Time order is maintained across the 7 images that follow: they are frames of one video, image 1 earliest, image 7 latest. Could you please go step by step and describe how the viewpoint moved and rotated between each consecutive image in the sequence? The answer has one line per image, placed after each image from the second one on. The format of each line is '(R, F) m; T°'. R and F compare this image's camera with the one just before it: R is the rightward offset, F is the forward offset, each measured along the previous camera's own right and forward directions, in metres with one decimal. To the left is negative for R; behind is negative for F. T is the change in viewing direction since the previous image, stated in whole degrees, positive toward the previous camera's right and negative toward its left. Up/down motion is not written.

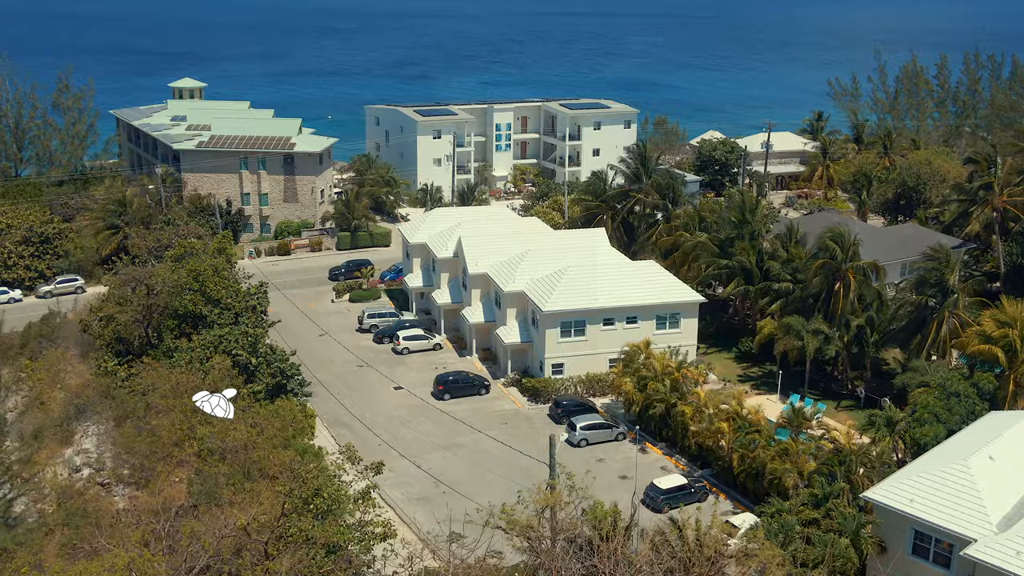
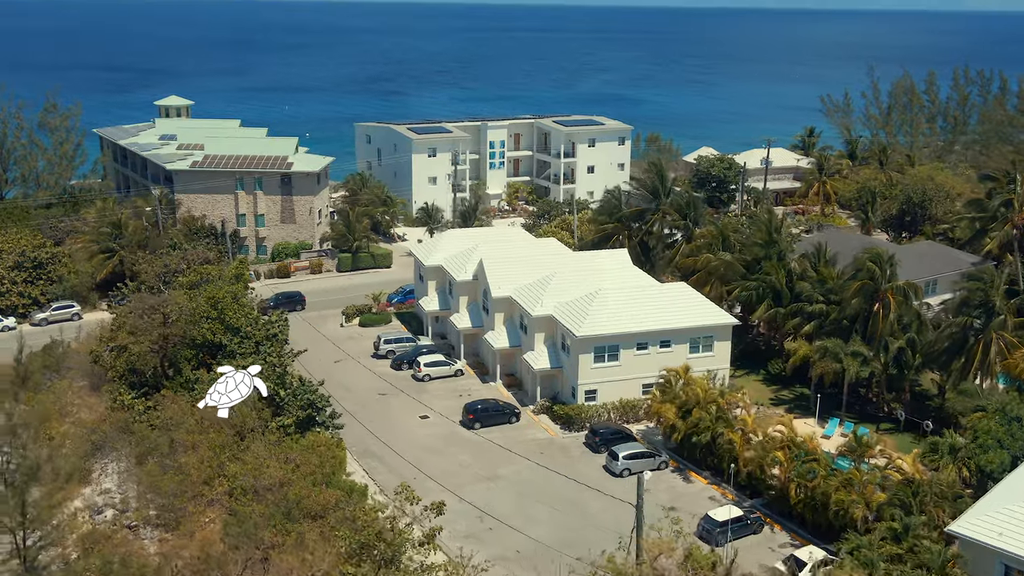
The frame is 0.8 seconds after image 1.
(-2.3, +1.1) m; +2°
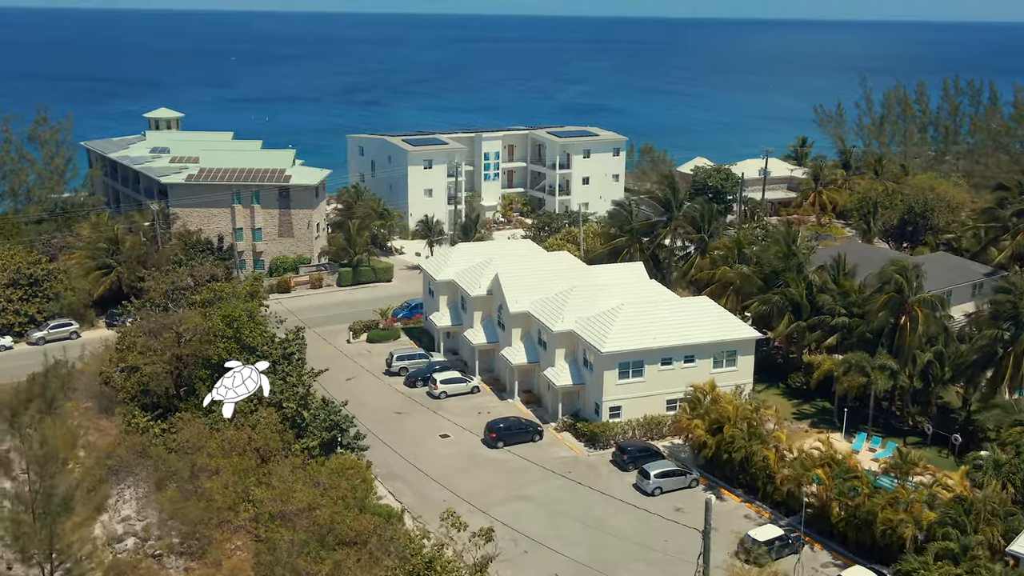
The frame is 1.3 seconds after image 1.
(-1.7, +0.7) m; +2°
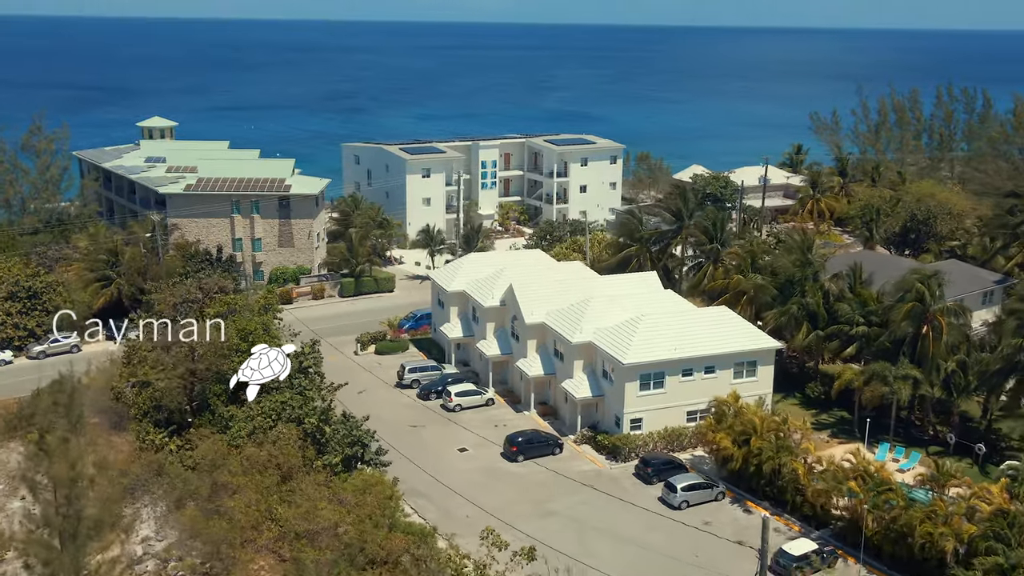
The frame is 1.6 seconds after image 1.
(-1.3, +0.5) m; +1°
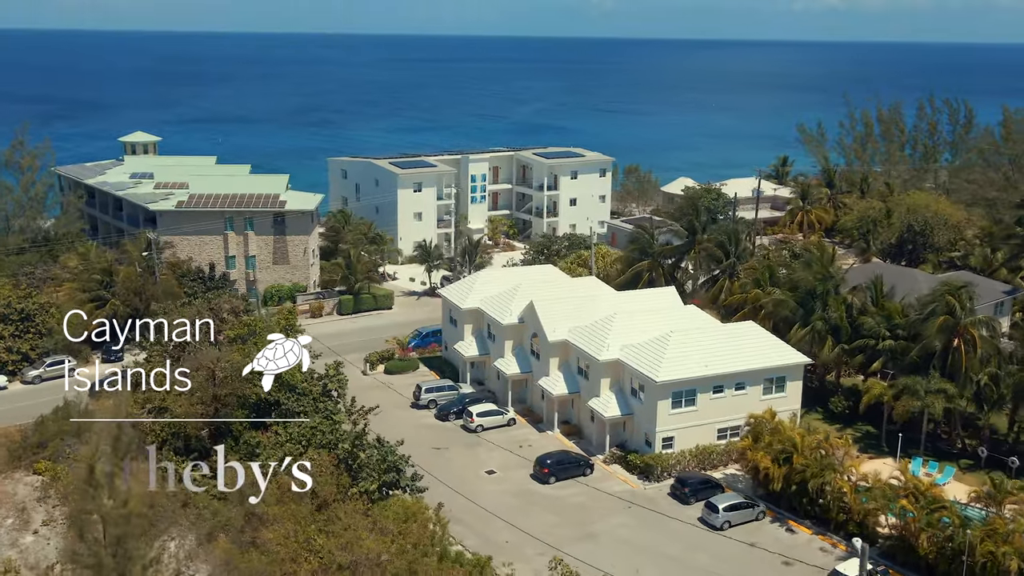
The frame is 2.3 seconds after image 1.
(-2.3, +0.8) m; +2°
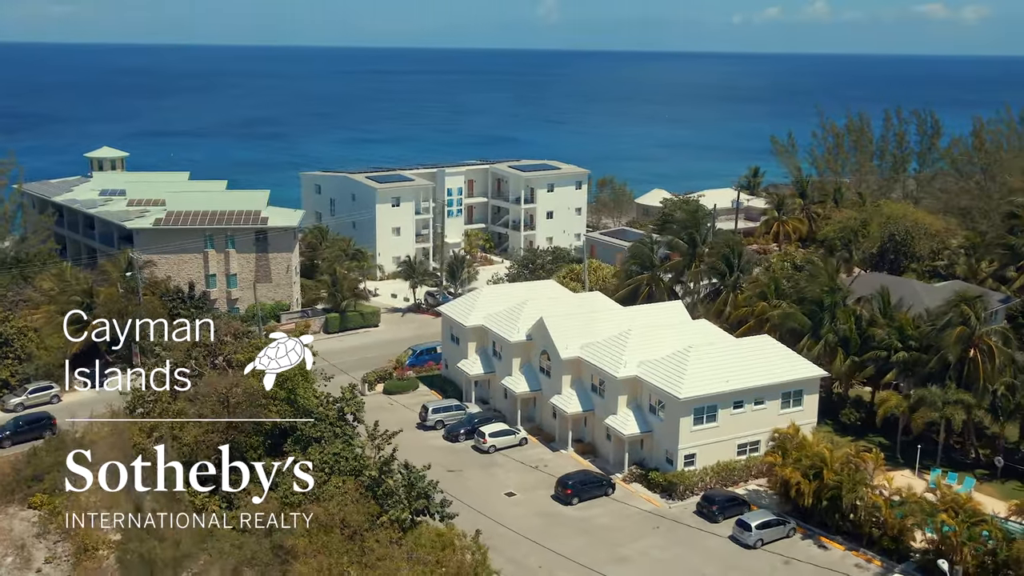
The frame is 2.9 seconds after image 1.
(-2.4, +0.8) m; +3°
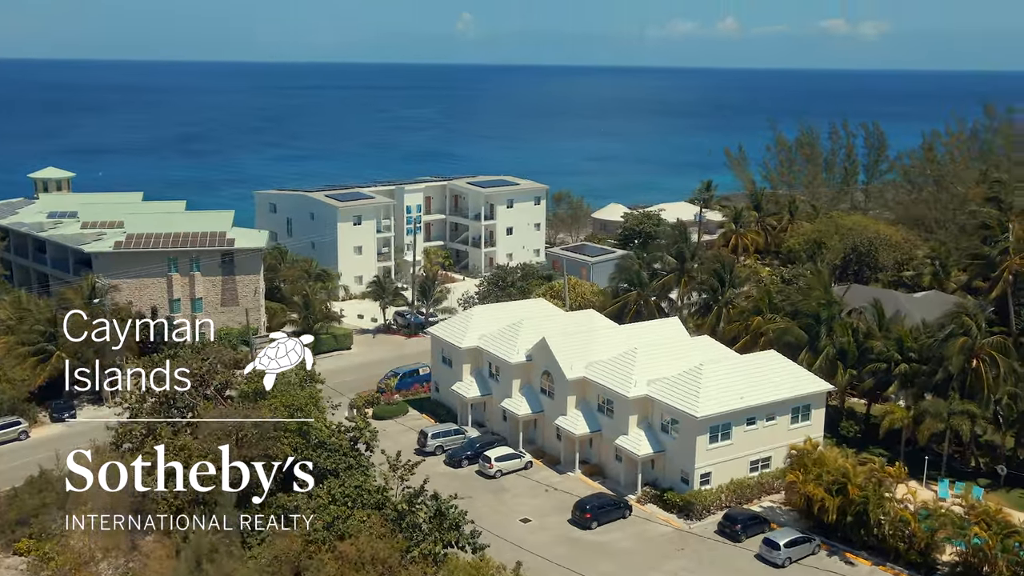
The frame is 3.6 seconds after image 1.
(-2.9, +0.8) m; +4°
